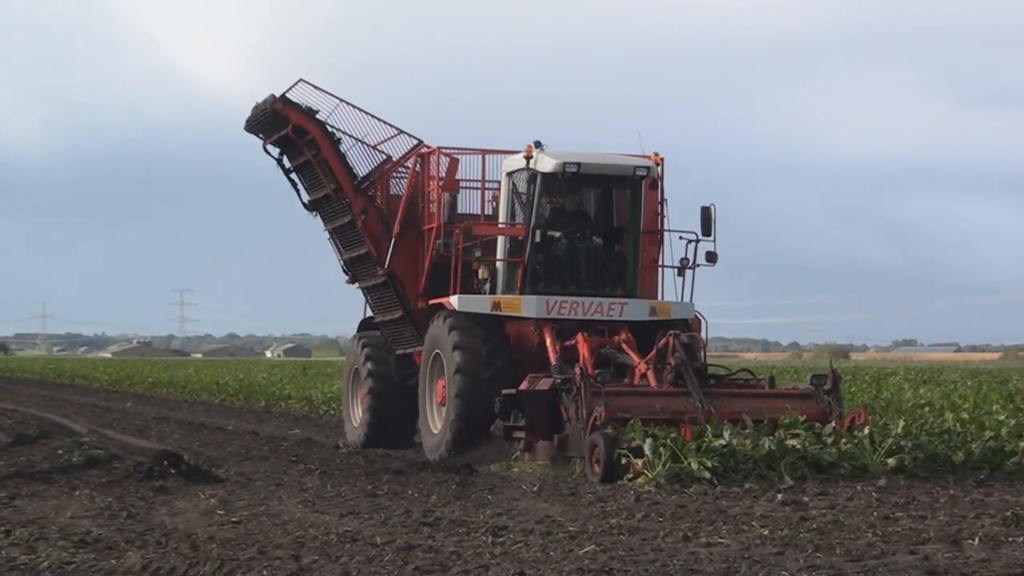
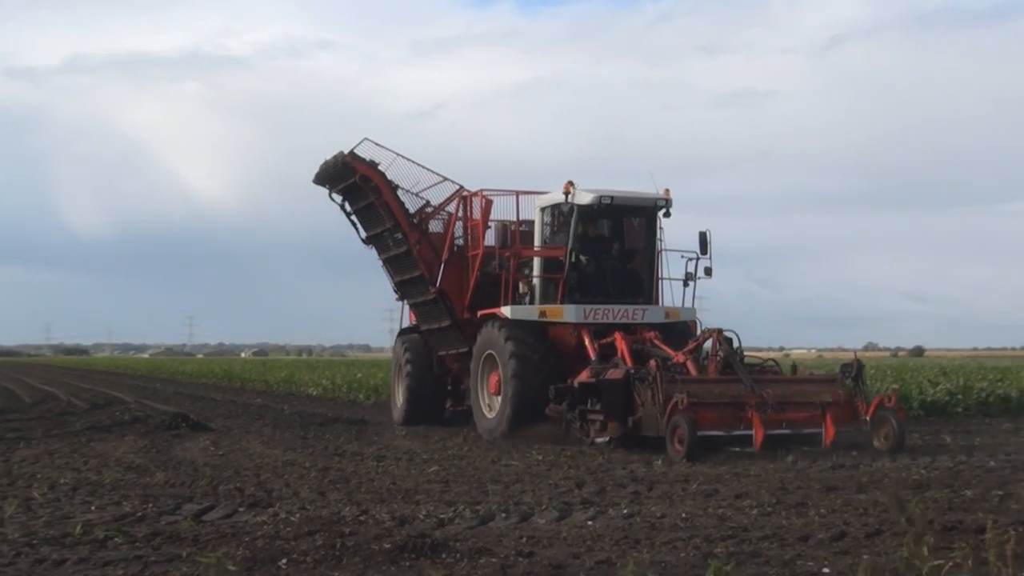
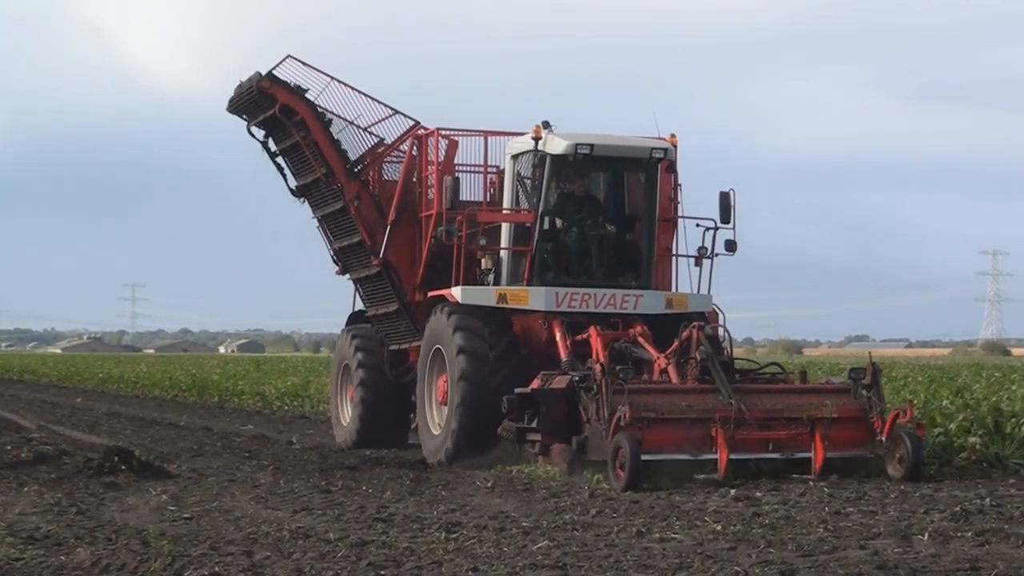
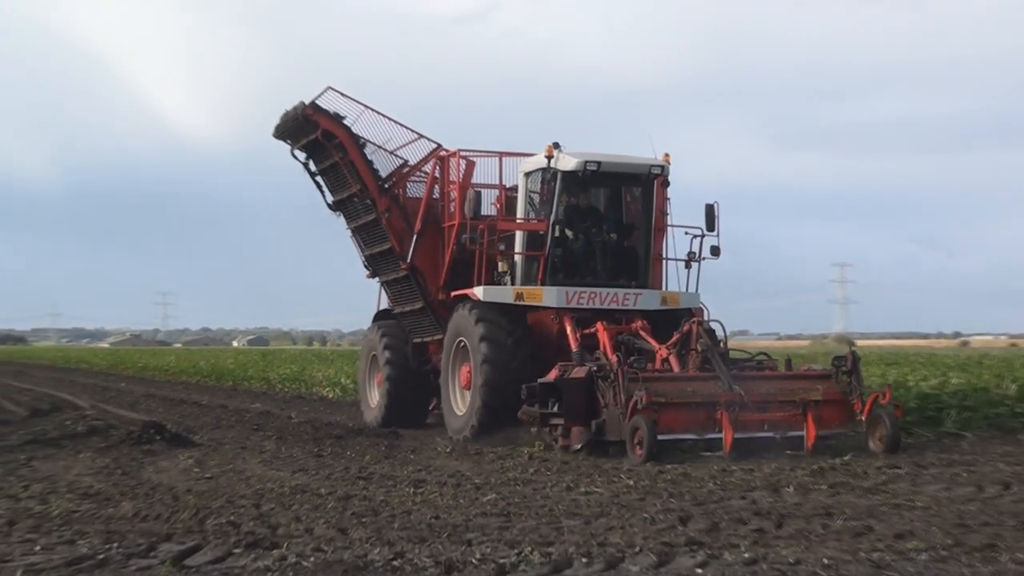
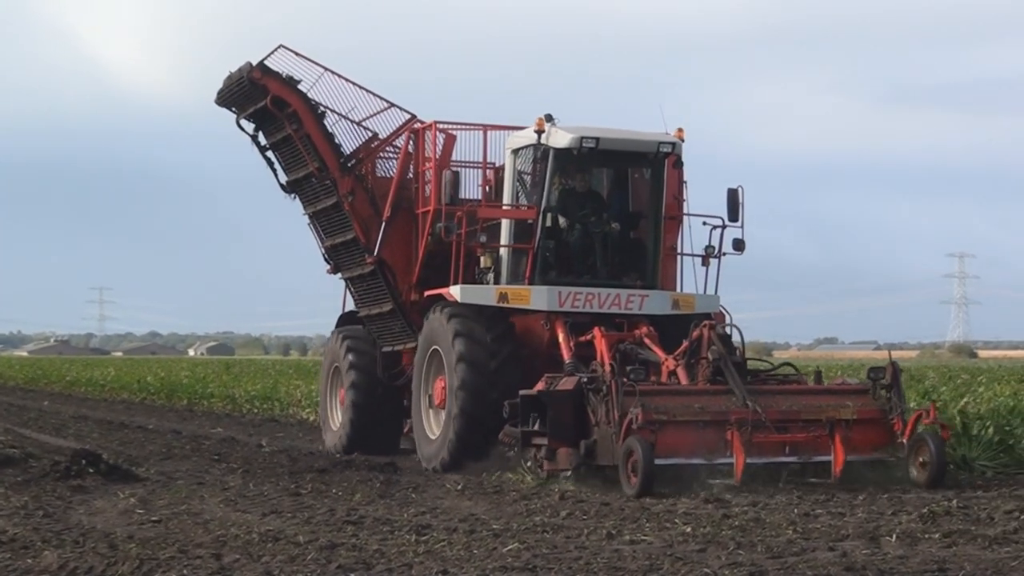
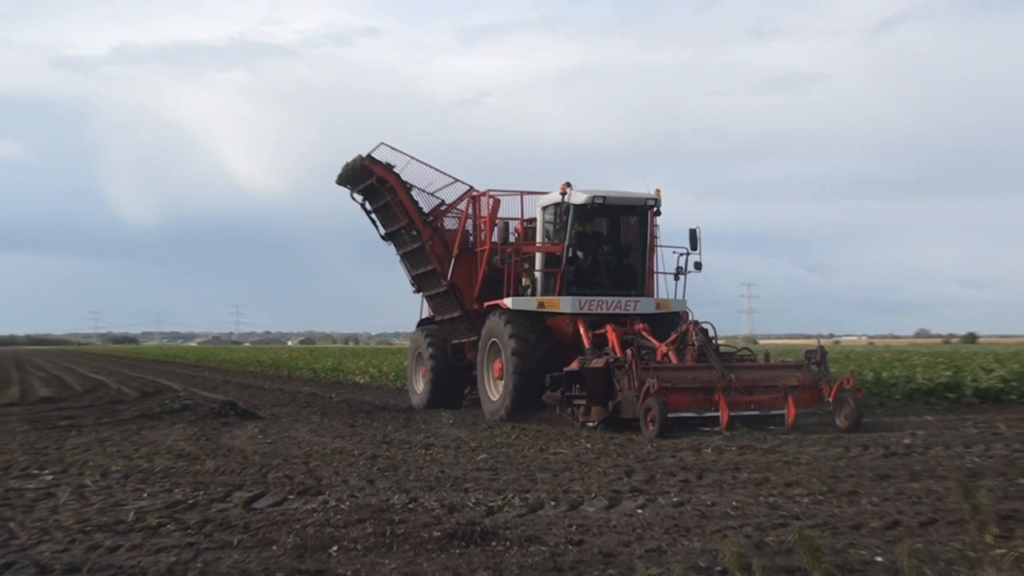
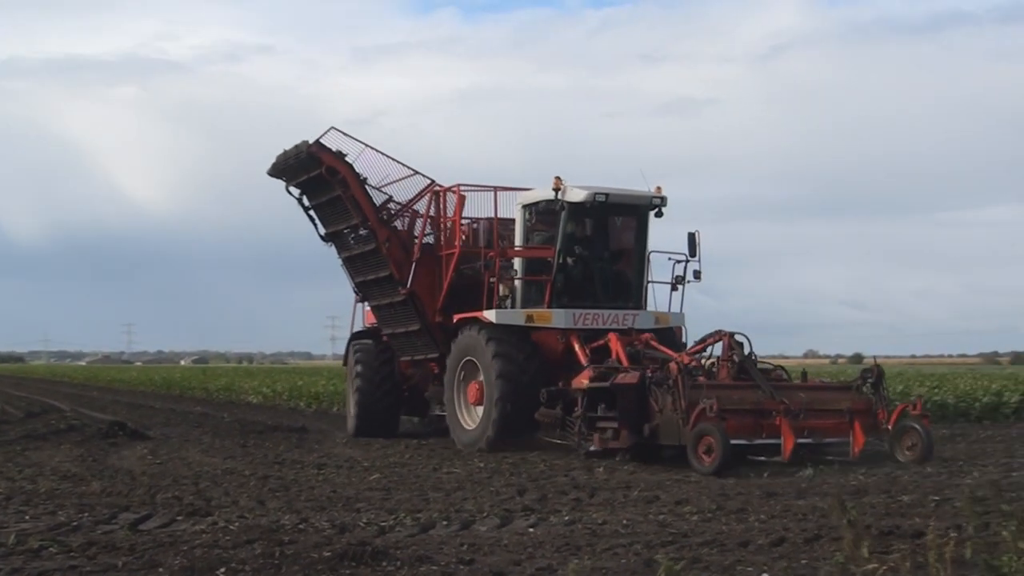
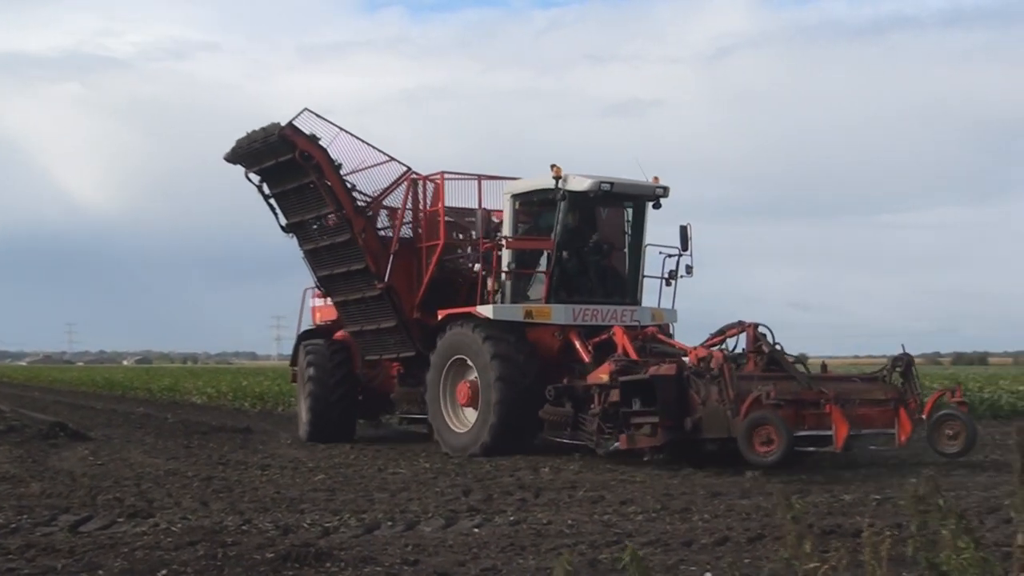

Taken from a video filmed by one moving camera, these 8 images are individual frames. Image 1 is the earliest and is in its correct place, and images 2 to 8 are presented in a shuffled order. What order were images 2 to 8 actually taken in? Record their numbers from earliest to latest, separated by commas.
3, 5, 4, 6, 2, 7, 8
